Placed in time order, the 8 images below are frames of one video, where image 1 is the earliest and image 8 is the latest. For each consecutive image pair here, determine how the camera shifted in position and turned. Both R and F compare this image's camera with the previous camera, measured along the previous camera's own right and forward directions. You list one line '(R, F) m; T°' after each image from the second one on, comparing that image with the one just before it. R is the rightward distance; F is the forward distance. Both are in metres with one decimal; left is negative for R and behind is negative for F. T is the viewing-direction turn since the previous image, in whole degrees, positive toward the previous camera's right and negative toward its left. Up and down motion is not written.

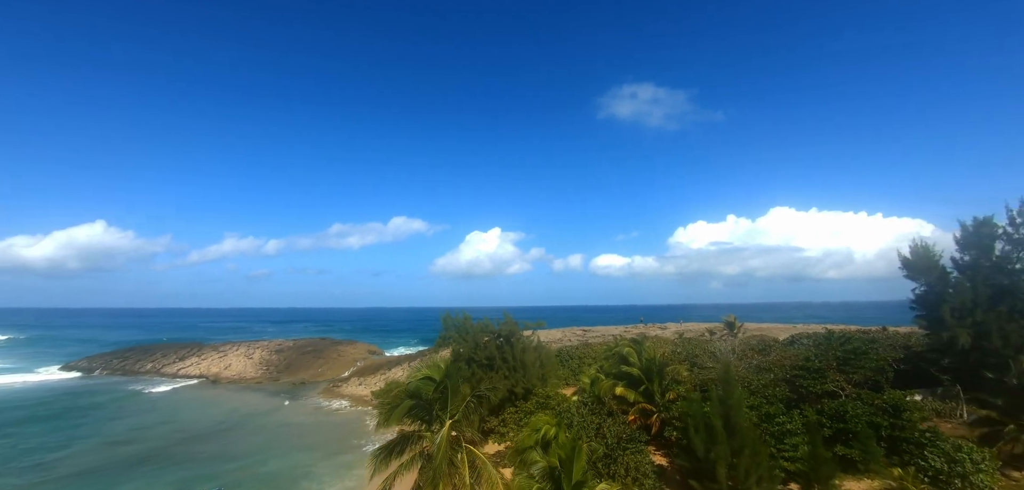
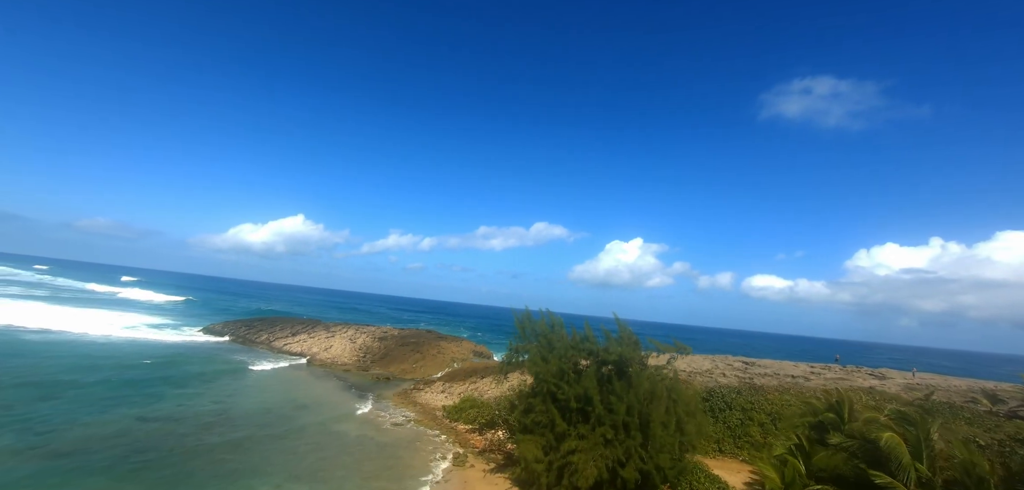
(+0.4, +7.4) m; -17°
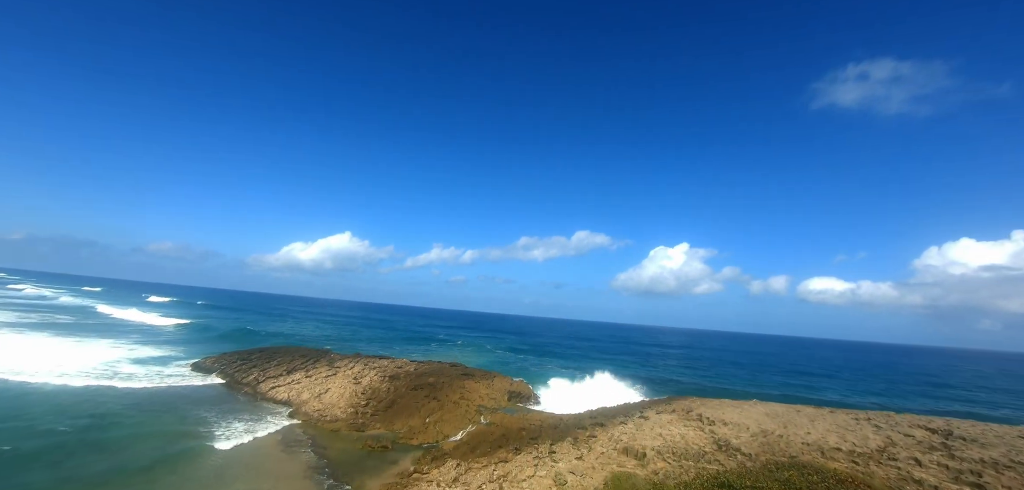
(0.0, +8.5) m; -5°
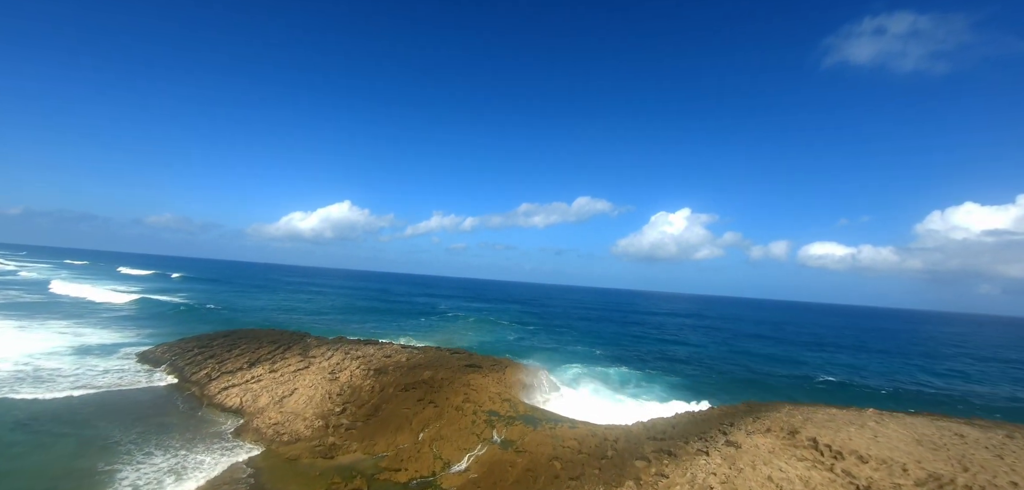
(-0.9, +7.0) m; 0°
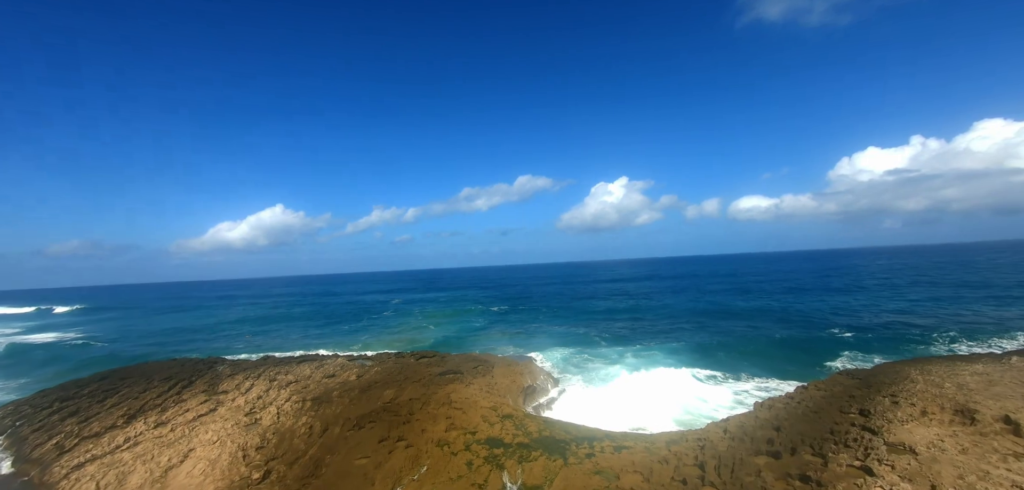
(-1.2, +6.6) m; +7°
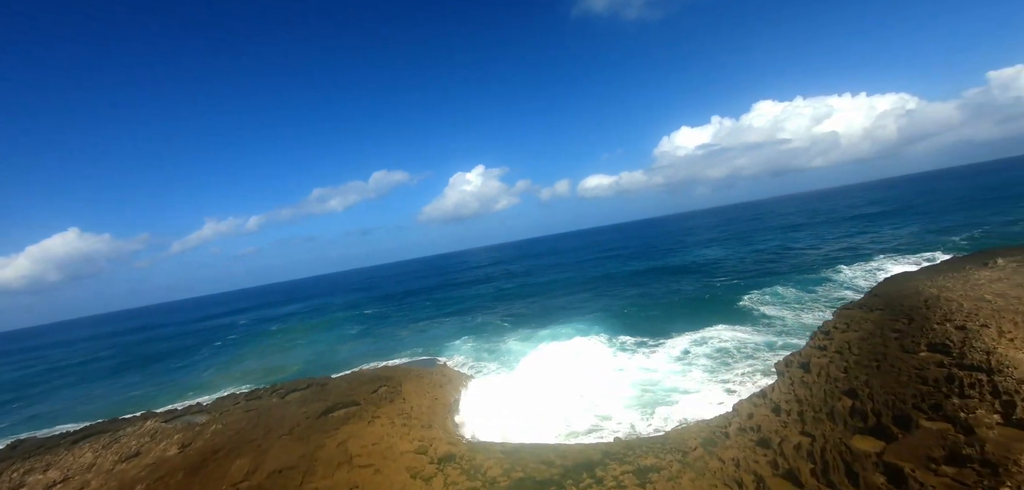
(-1.2, +5.4) m; +17°
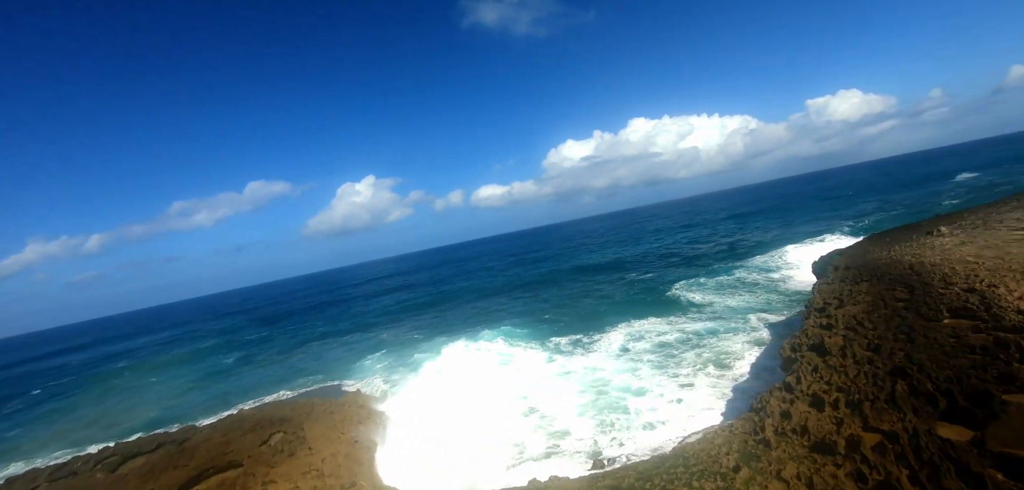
(-1.1, +3.0) m; +13°
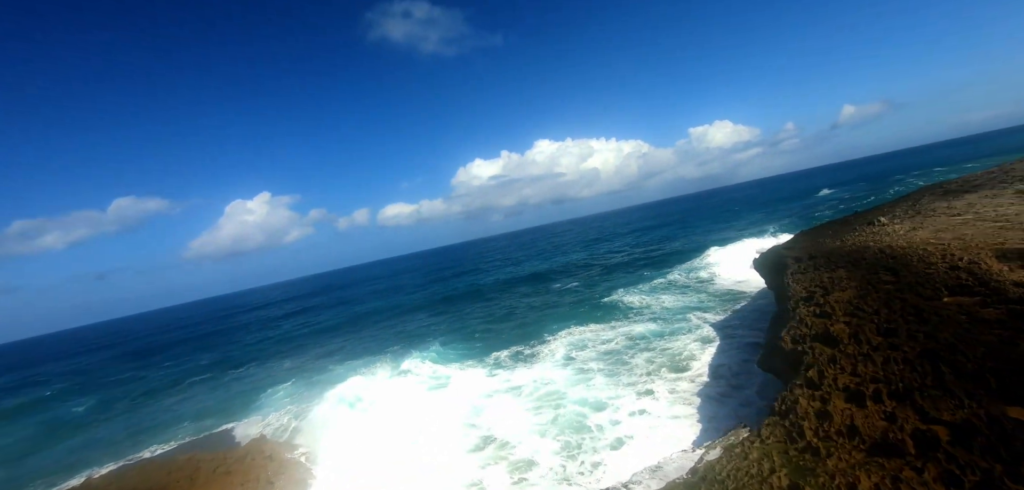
(-1.0, +2.0) m; +11°
